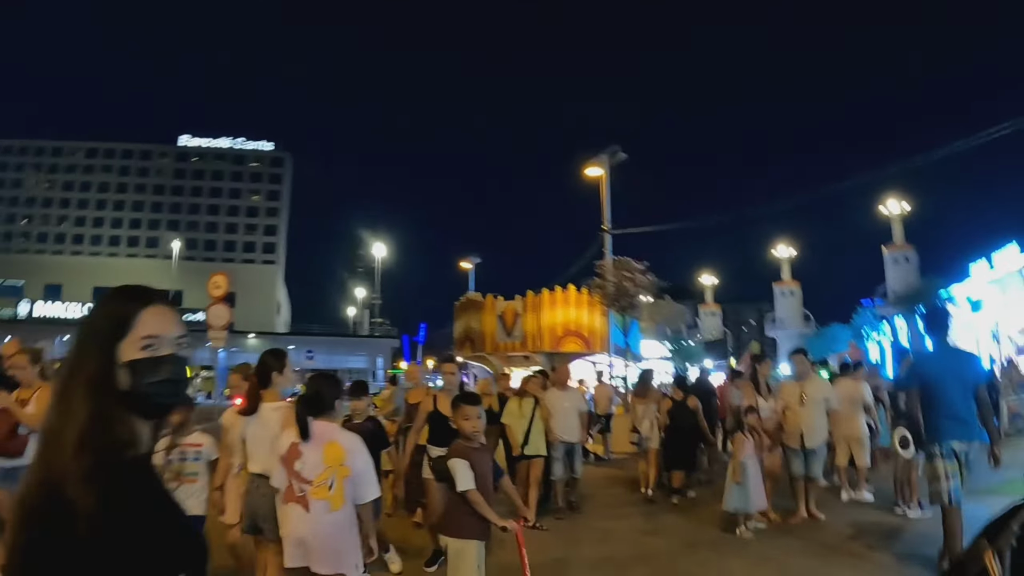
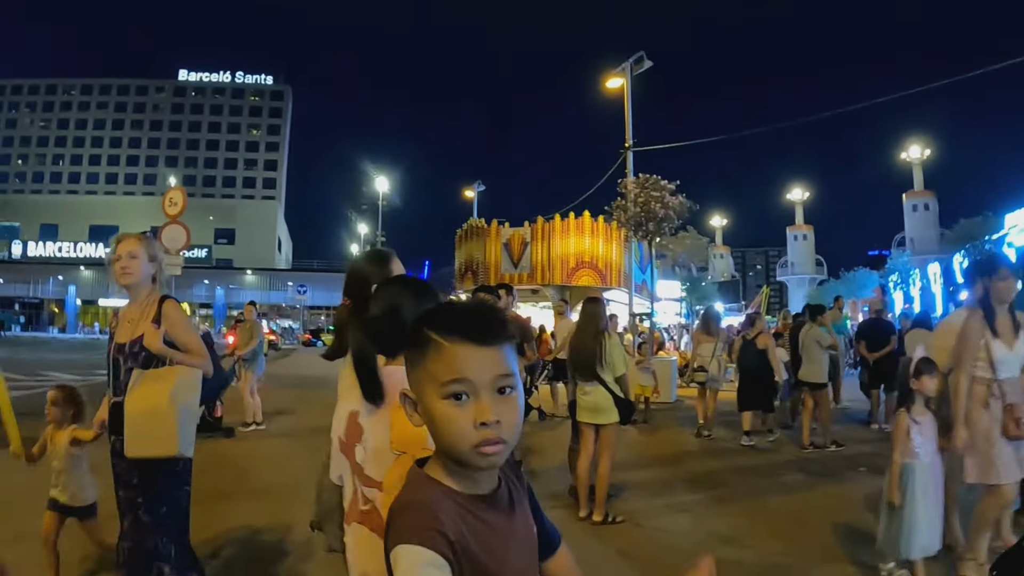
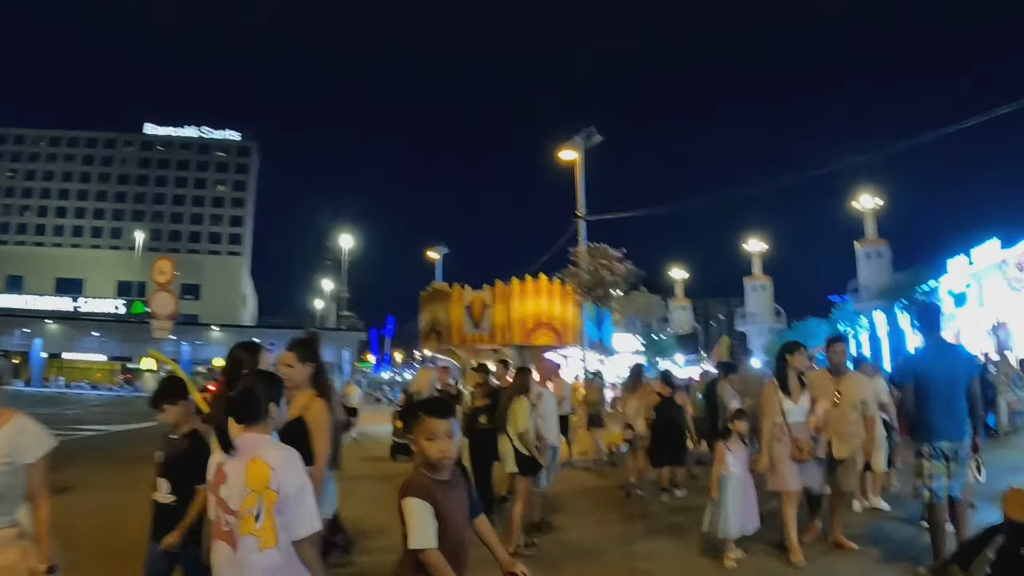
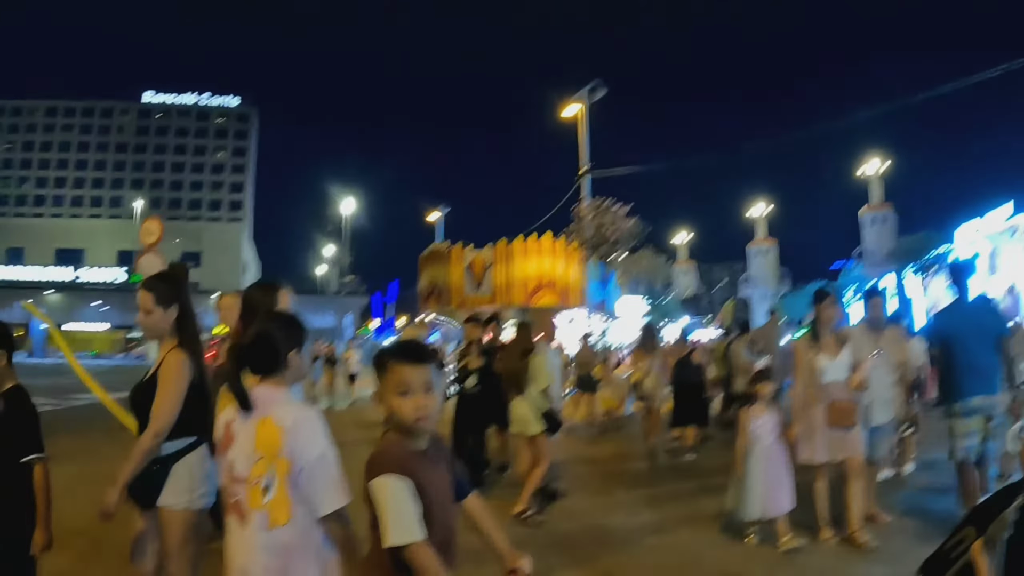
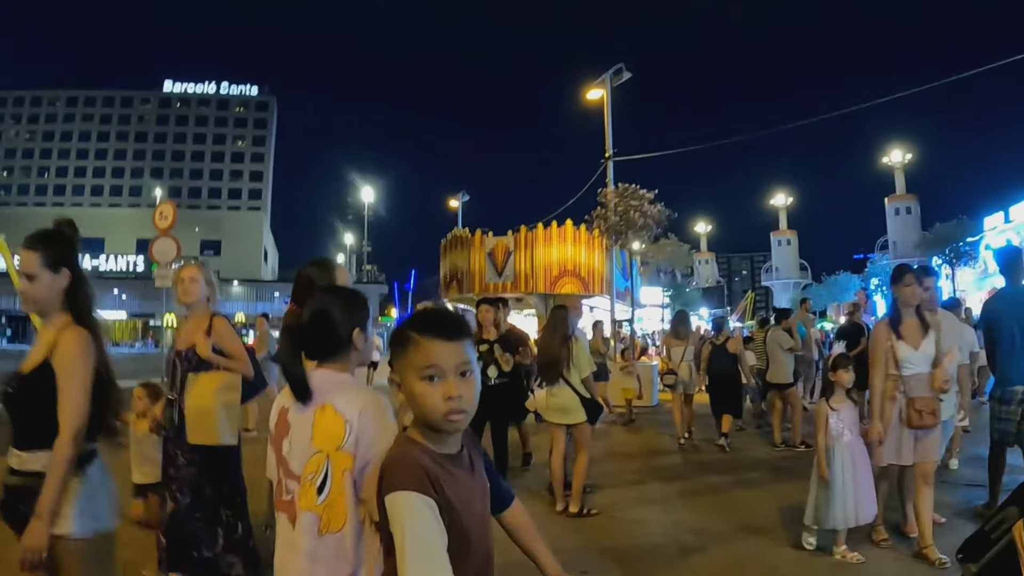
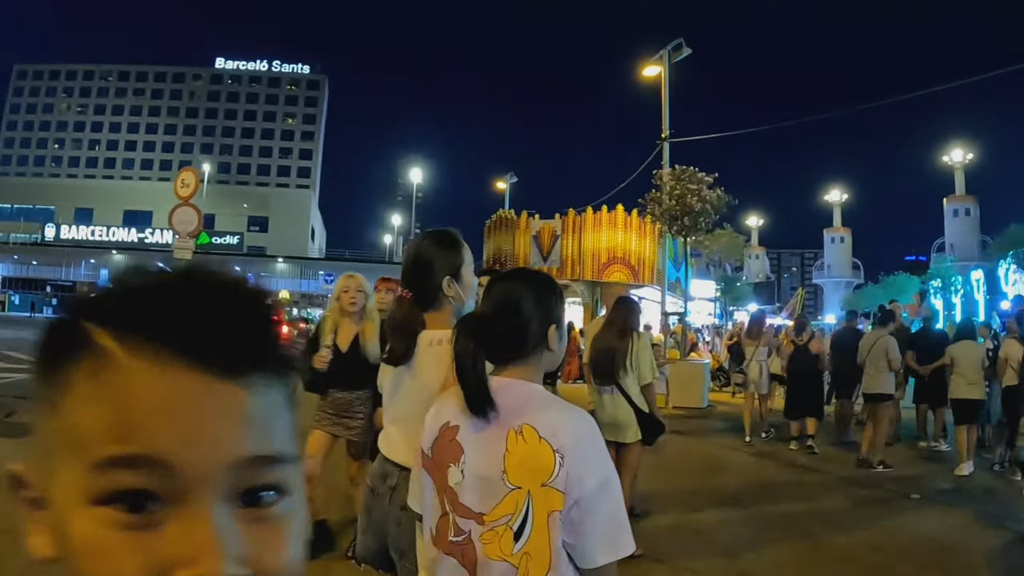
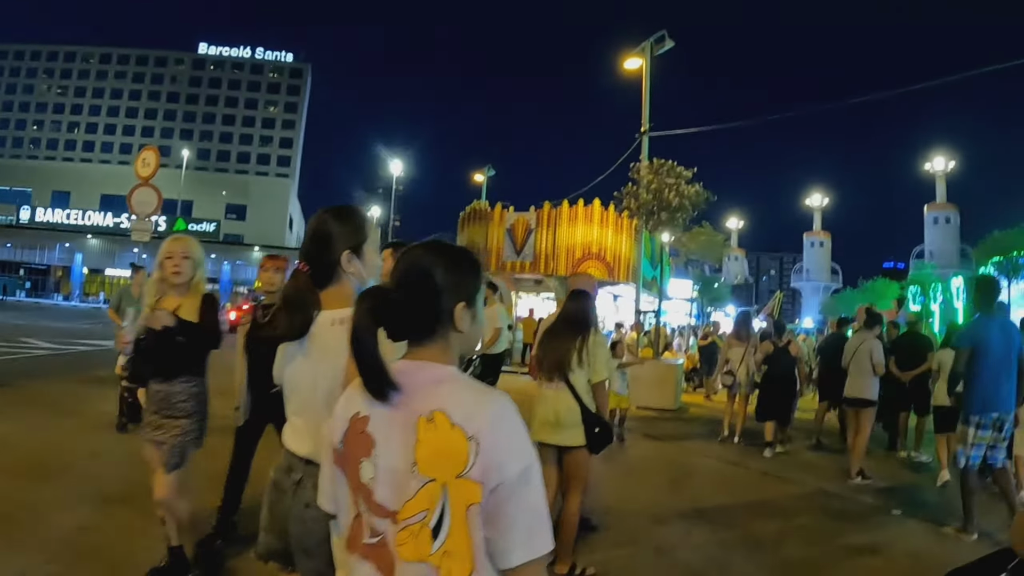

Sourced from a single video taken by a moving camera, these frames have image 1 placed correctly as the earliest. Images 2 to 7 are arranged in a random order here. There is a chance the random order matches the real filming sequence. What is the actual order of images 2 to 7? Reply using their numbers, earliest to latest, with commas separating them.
3, 4, 5, 2, 6, 7
